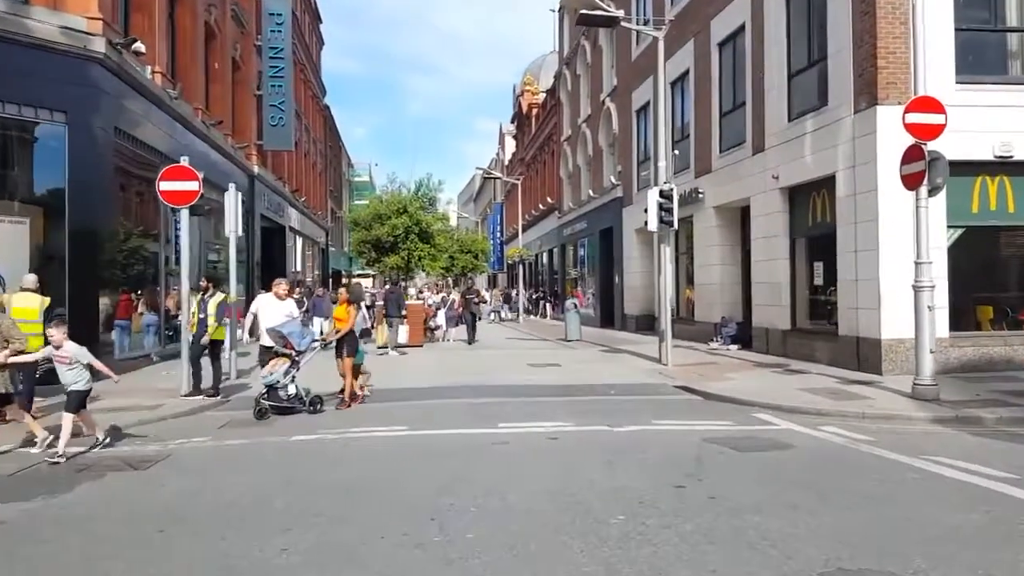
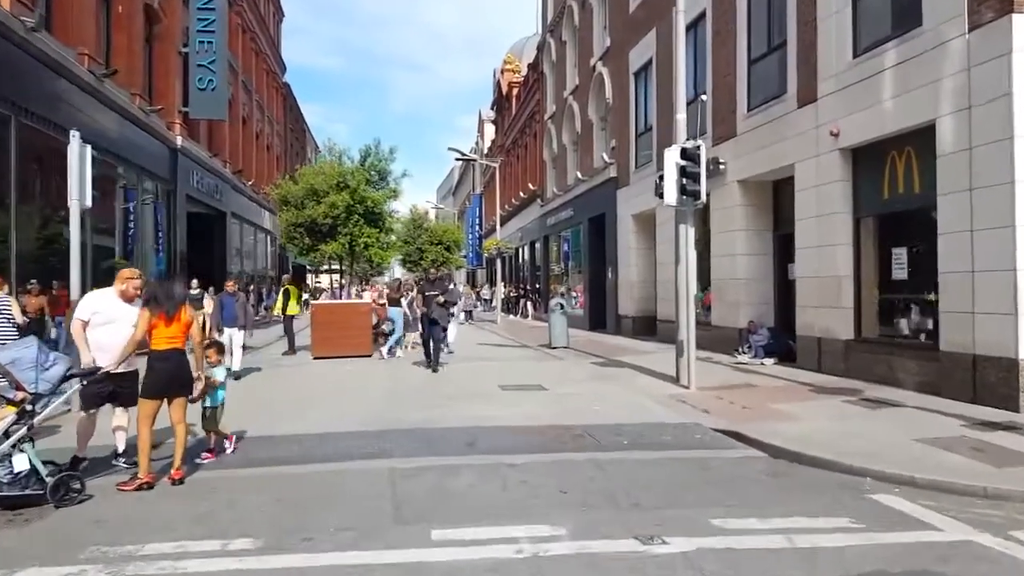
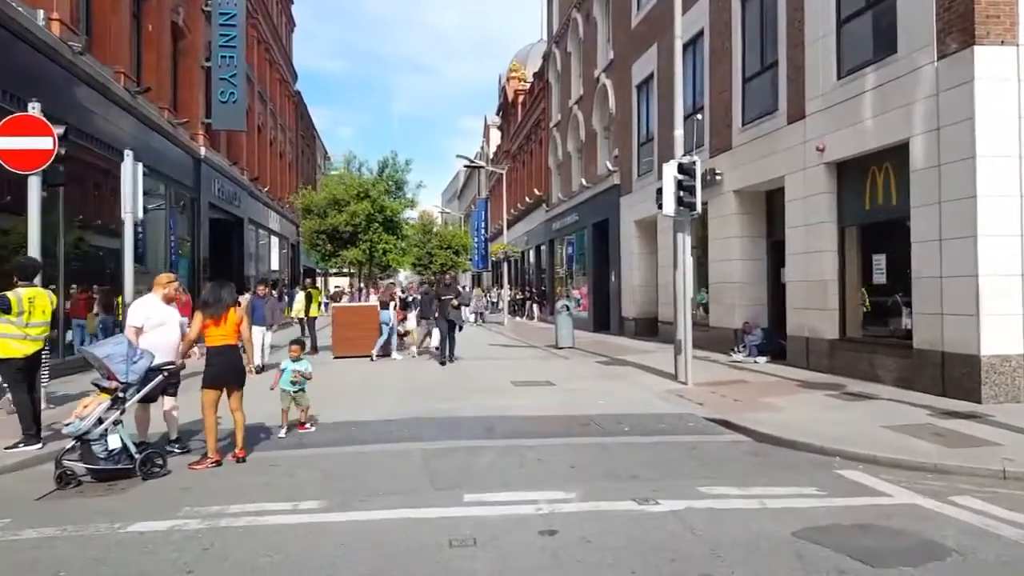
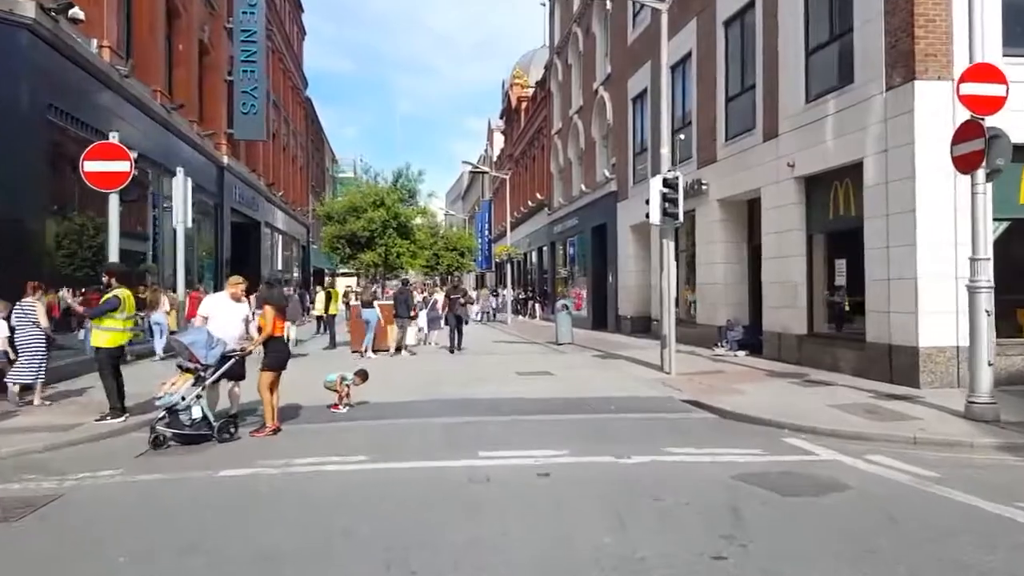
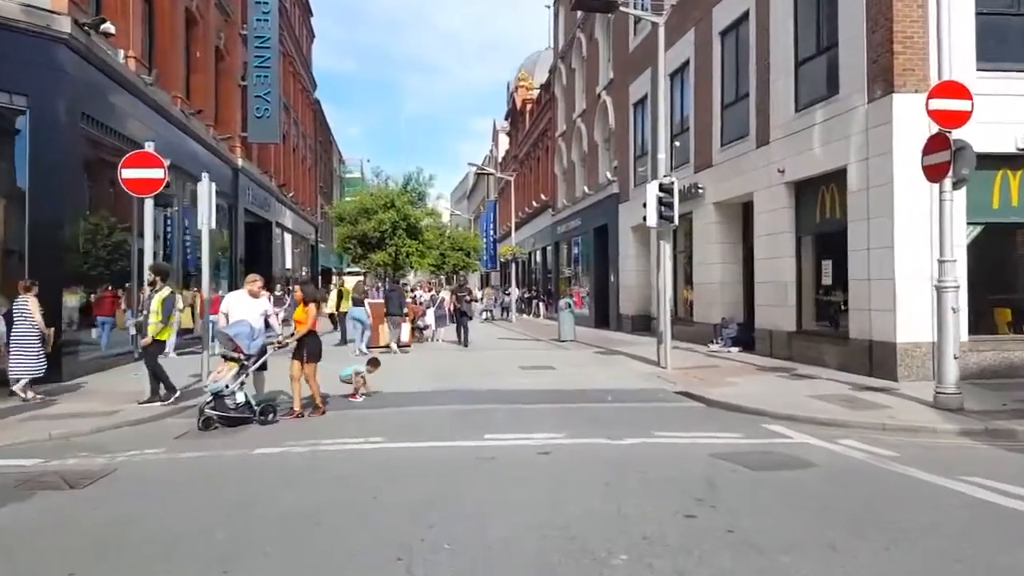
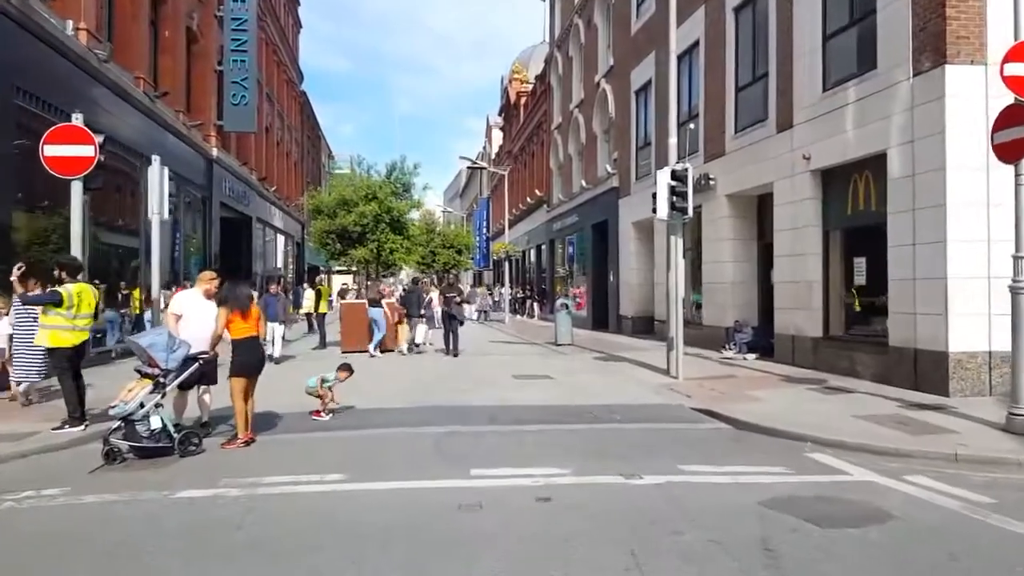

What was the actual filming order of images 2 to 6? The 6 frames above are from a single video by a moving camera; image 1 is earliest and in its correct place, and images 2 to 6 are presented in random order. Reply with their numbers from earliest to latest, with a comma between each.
5, 4, 6, 3, 2
